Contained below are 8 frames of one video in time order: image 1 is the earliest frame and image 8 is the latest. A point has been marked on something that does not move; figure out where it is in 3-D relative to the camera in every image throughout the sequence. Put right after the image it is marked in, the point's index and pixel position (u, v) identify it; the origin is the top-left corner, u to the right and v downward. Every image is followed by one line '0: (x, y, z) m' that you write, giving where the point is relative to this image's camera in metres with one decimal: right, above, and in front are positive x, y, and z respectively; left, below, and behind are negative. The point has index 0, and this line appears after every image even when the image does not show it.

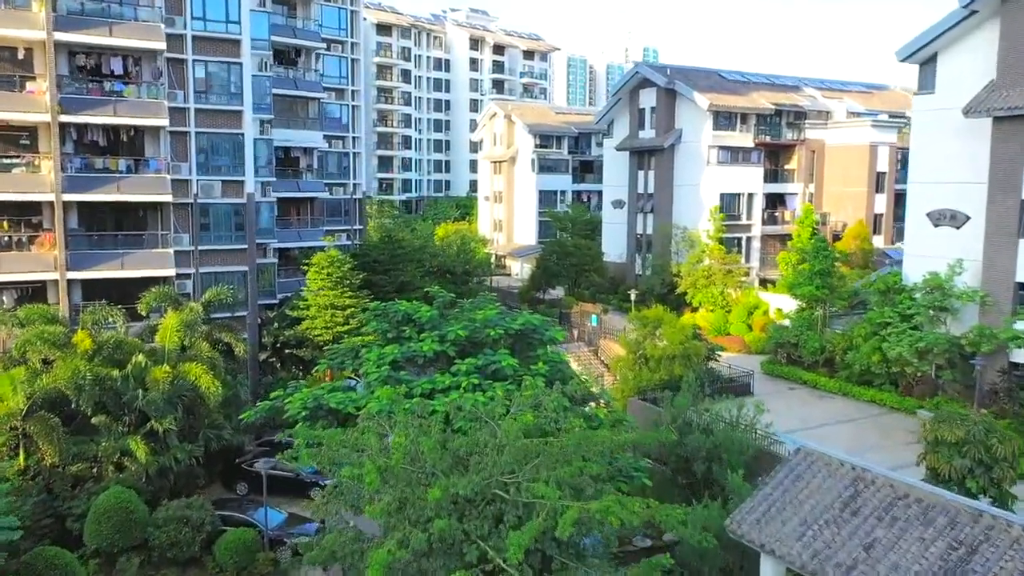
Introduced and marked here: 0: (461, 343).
0: (-1.1, -1.2, +18.4) m
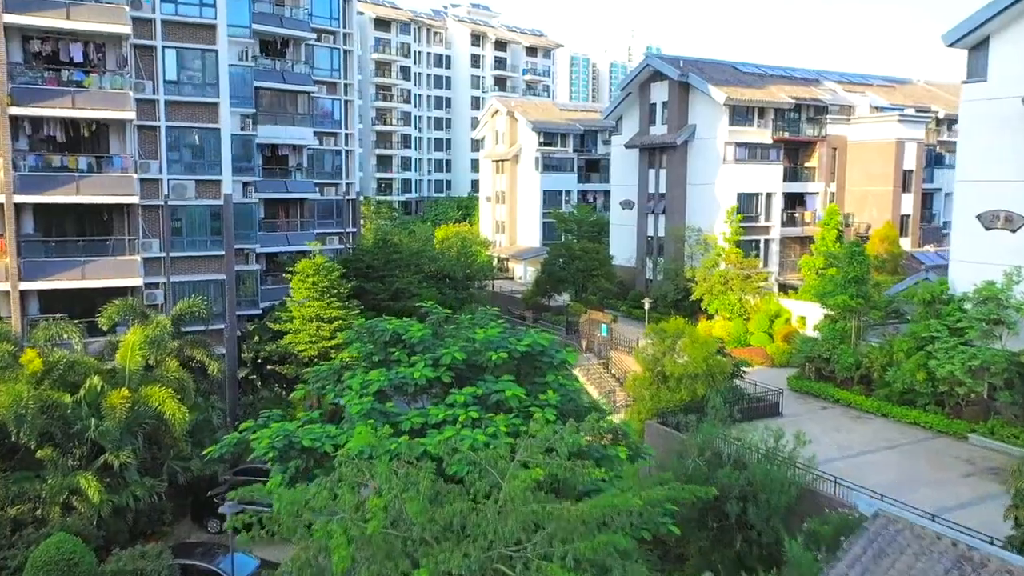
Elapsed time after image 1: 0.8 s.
0: (-1.0, -1.5, +15.8) m
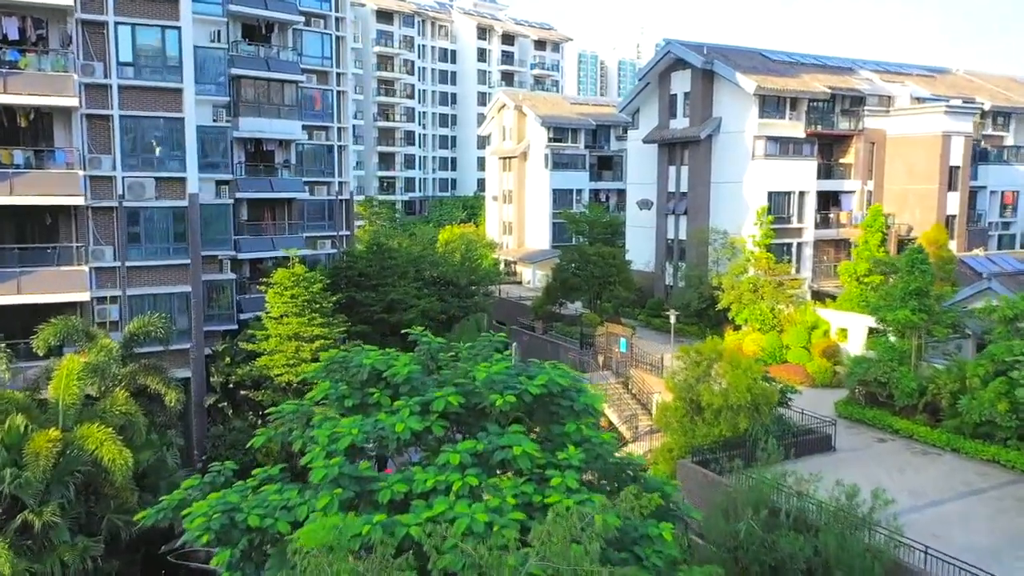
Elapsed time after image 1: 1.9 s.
0: (-0.9, -1.9, +12.5) m
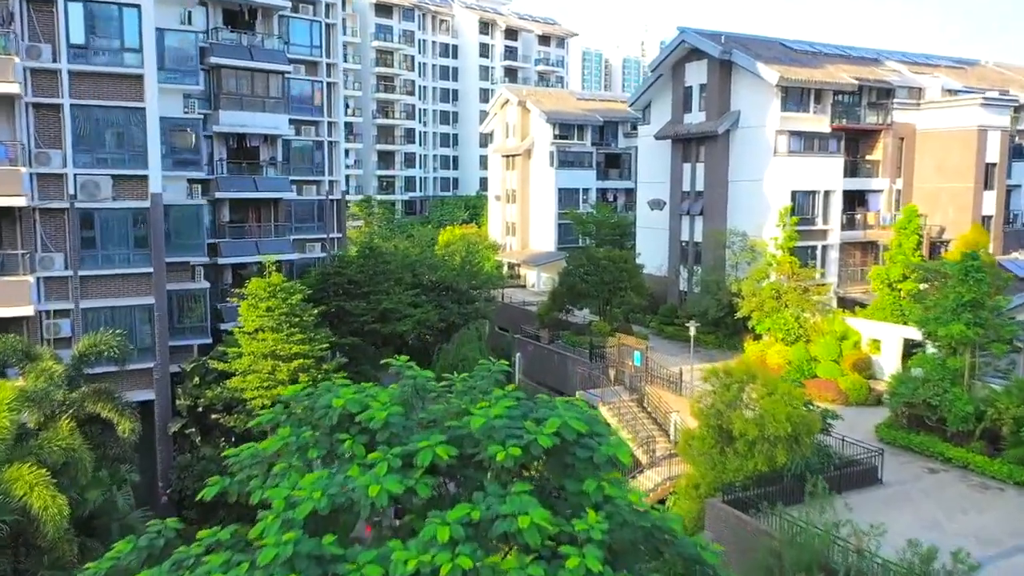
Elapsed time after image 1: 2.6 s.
0: (-0.8, -2.2, +10.0) m
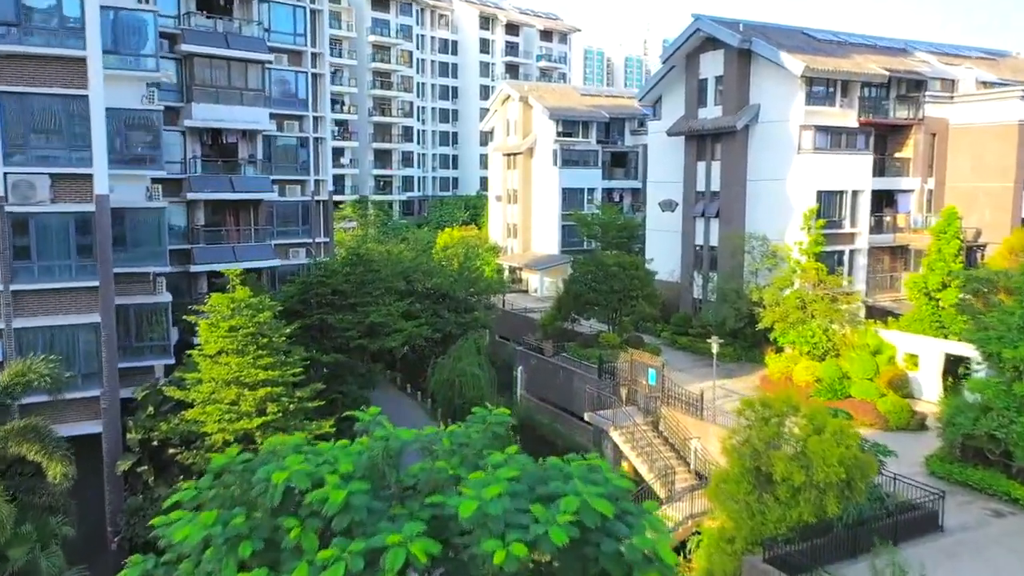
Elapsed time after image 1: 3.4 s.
0: (-0.8, -2.5, +7.4) m
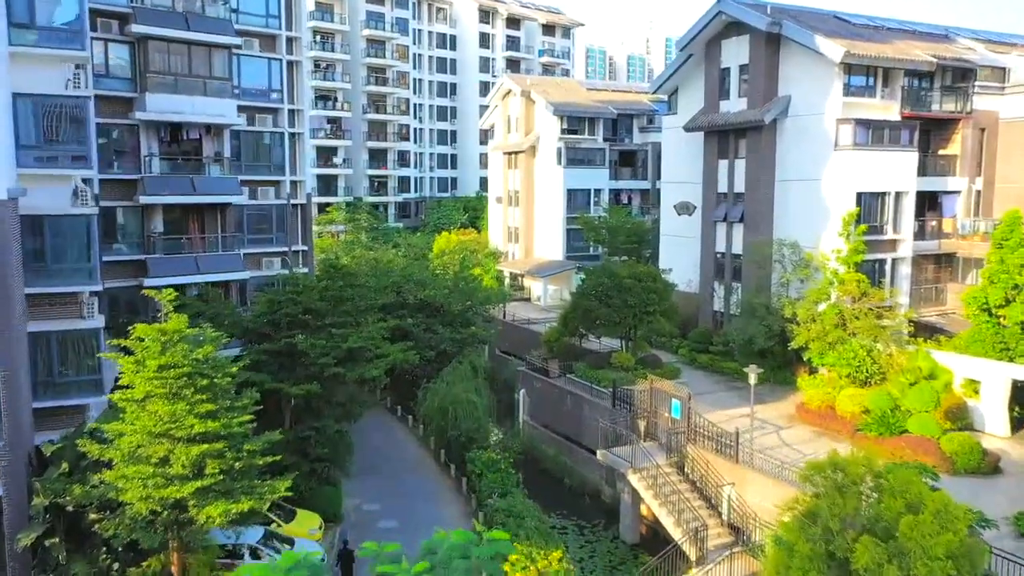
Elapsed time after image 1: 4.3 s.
0: (-0.8, -3.0, +4.0) m
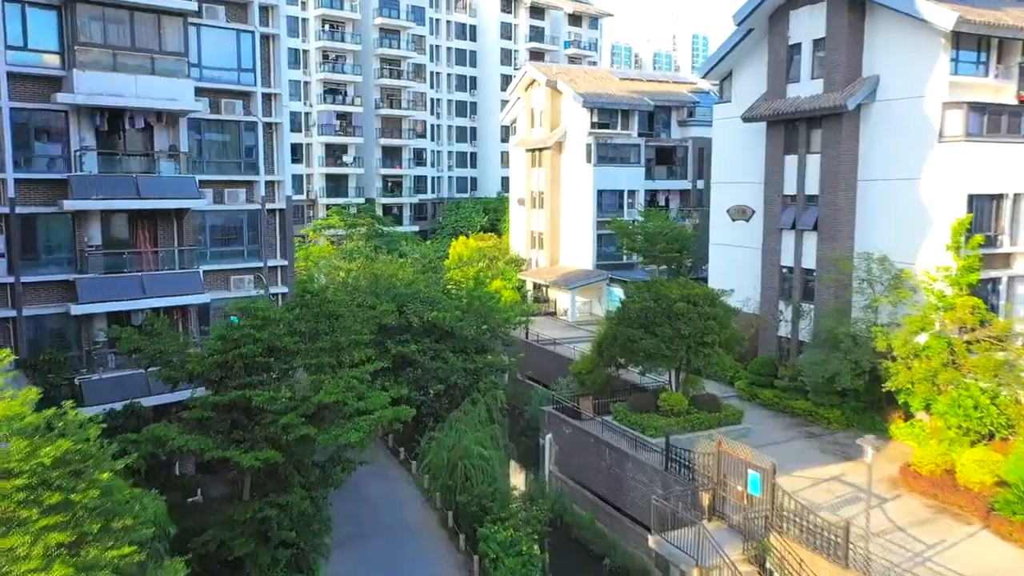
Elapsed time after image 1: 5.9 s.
0: (-0.8, -3.6, -1.1) m
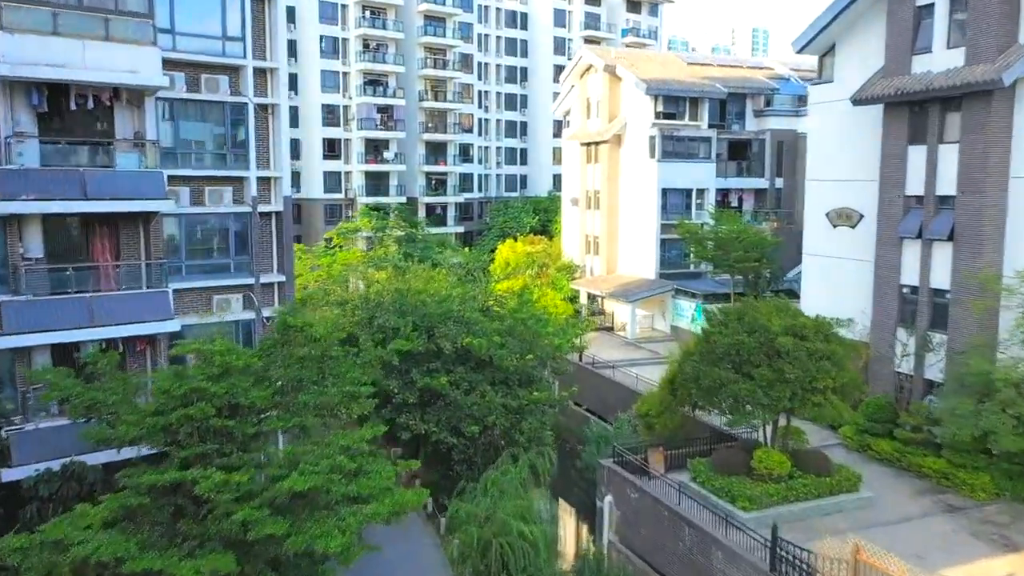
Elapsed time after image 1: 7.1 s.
0: (-1.2, -4.2, -5.7) m
